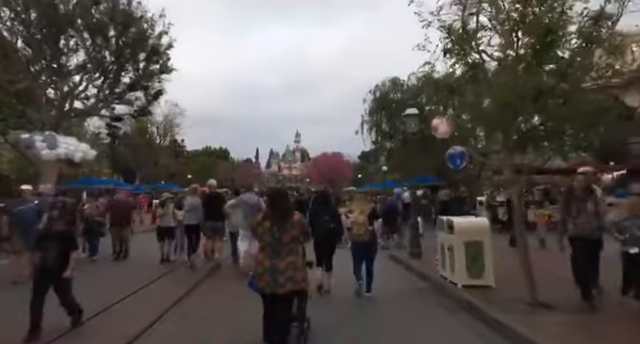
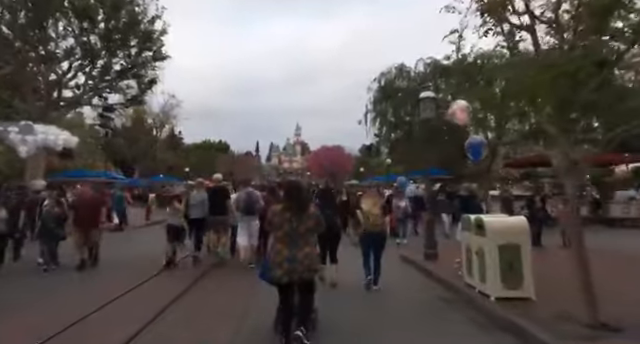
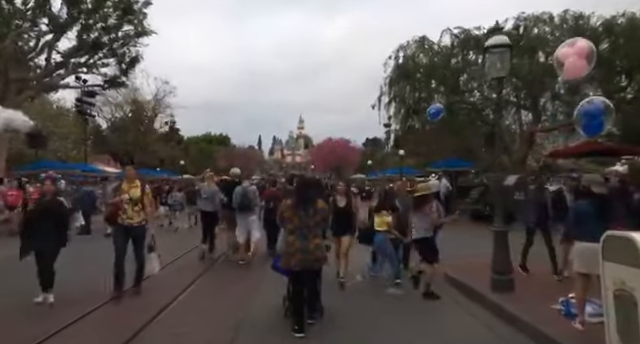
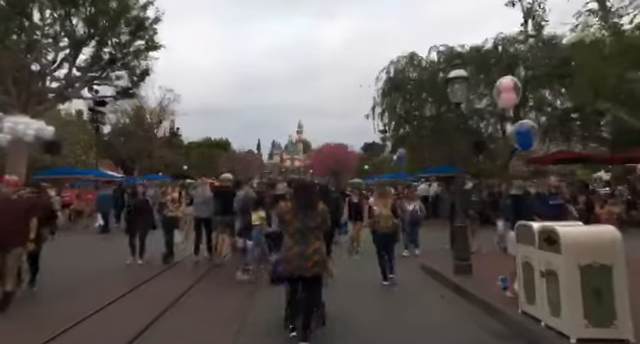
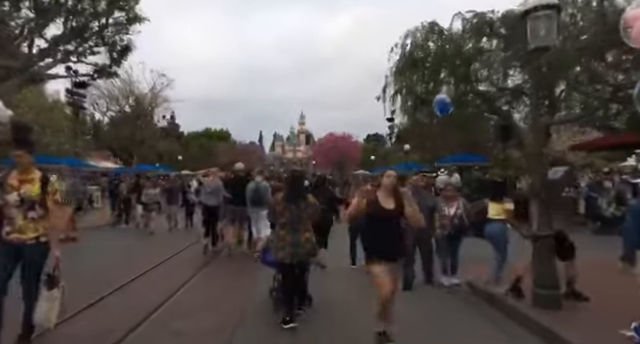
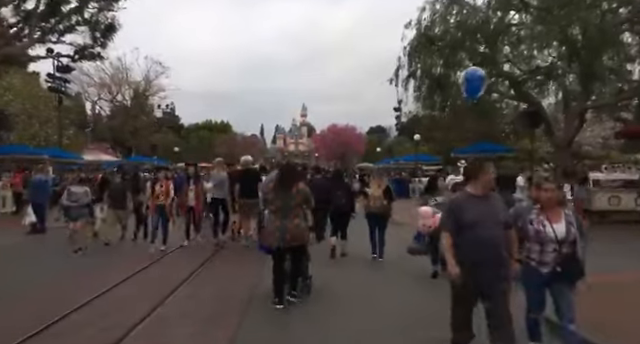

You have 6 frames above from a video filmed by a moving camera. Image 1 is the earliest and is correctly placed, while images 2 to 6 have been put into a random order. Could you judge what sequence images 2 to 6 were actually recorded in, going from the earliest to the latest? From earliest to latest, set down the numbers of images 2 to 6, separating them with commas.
2, 4, 3, 5, 6
